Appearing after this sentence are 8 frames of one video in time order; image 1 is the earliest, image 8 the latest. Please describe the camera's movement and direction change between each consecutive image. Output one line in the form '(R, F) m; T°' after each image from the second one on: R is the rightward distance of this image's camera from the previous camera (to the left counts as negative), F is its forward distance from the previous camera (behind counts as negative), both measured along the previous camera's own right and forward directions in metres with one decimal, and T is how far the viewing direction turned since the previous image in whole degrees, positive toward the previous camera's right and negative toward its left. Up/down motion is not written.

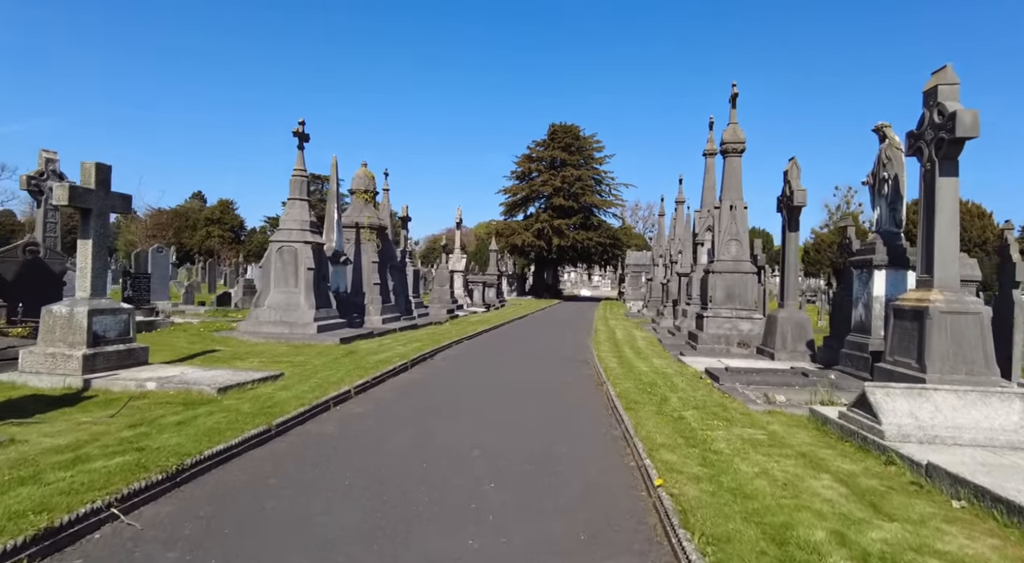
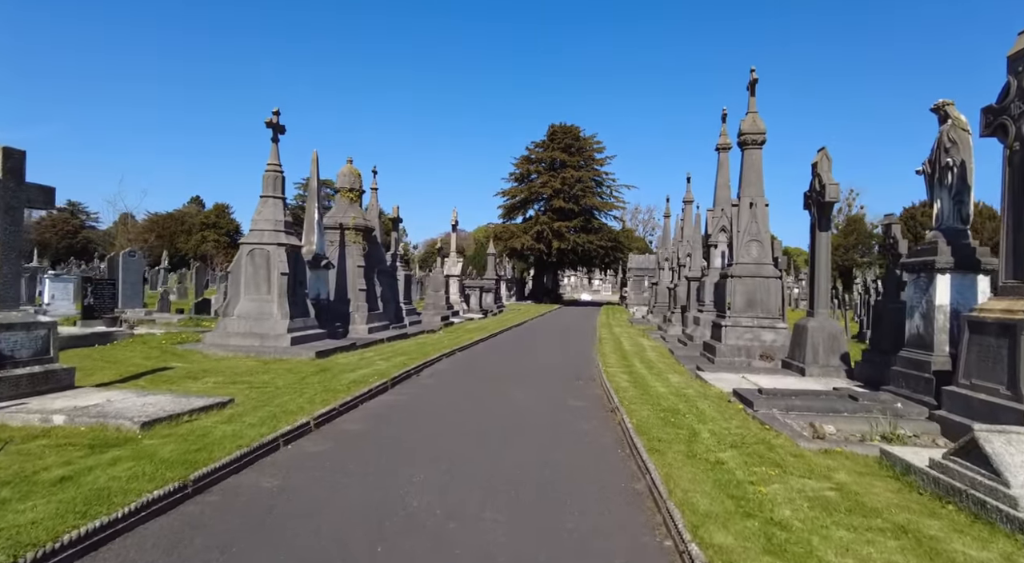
(+0.1, +1.6) m; 0°
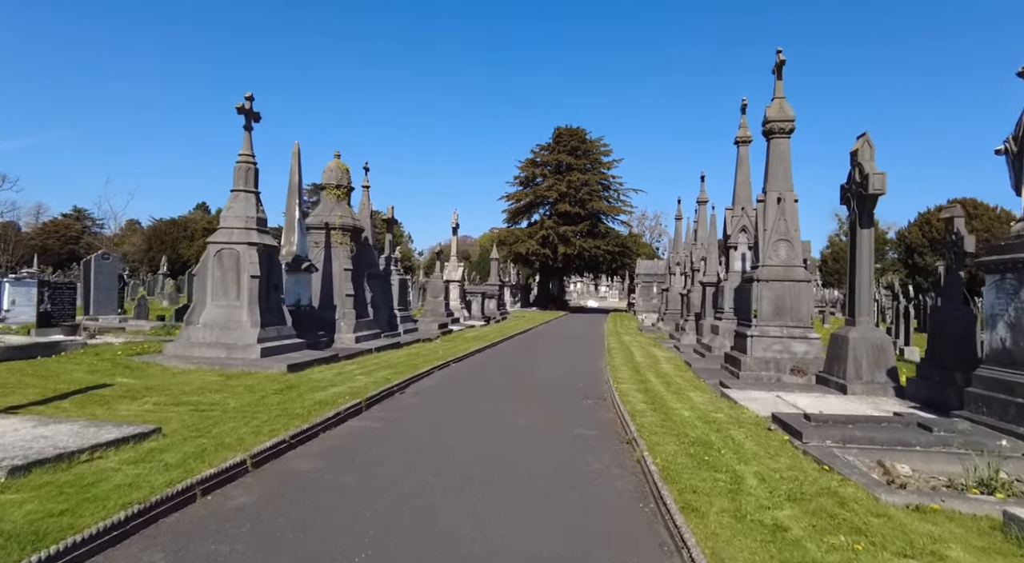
(+0.1, +1.6) m; -1°
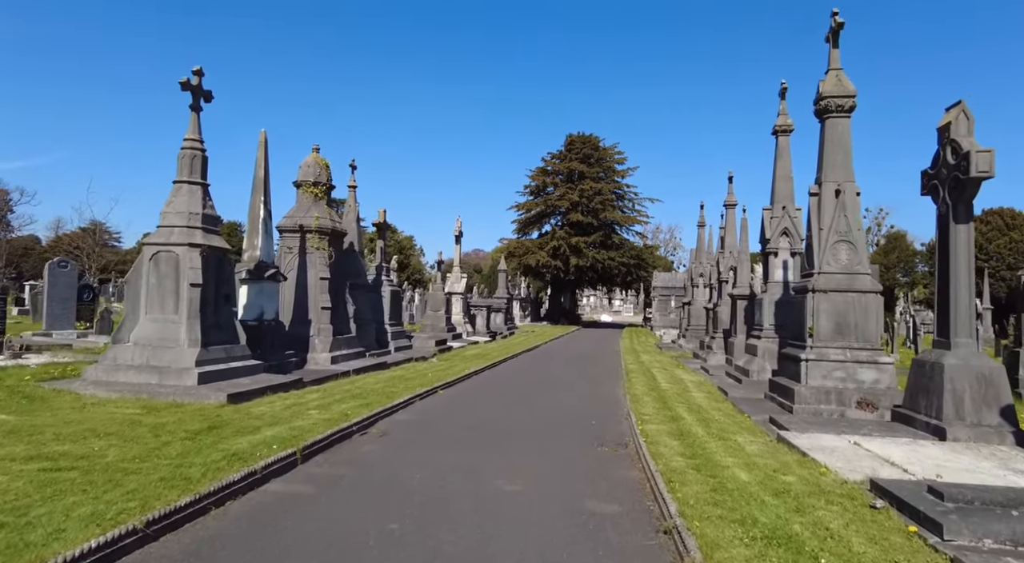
(+0.3, +2.4) m; -1°
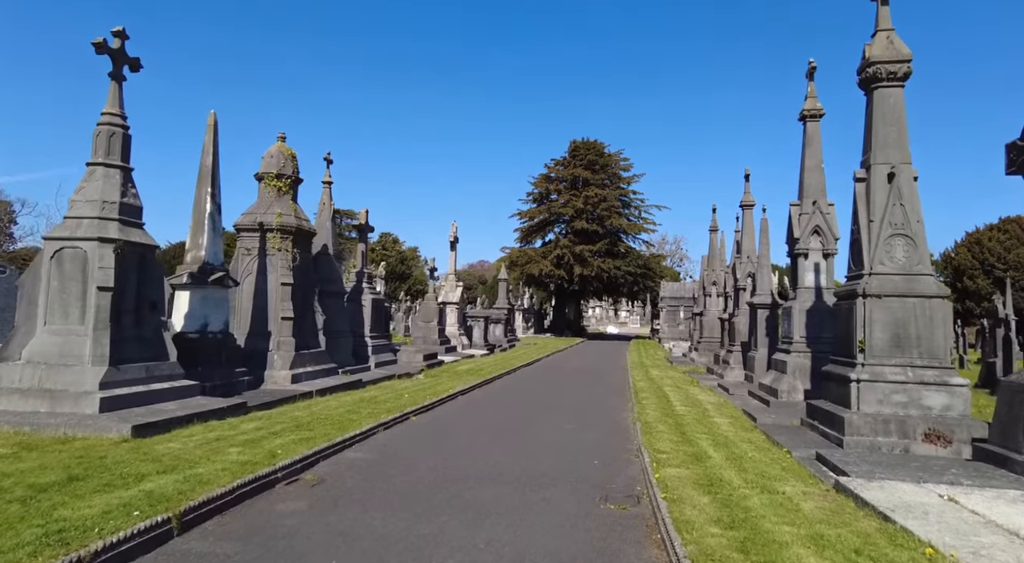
(+0.3, +2.0) m; -1°
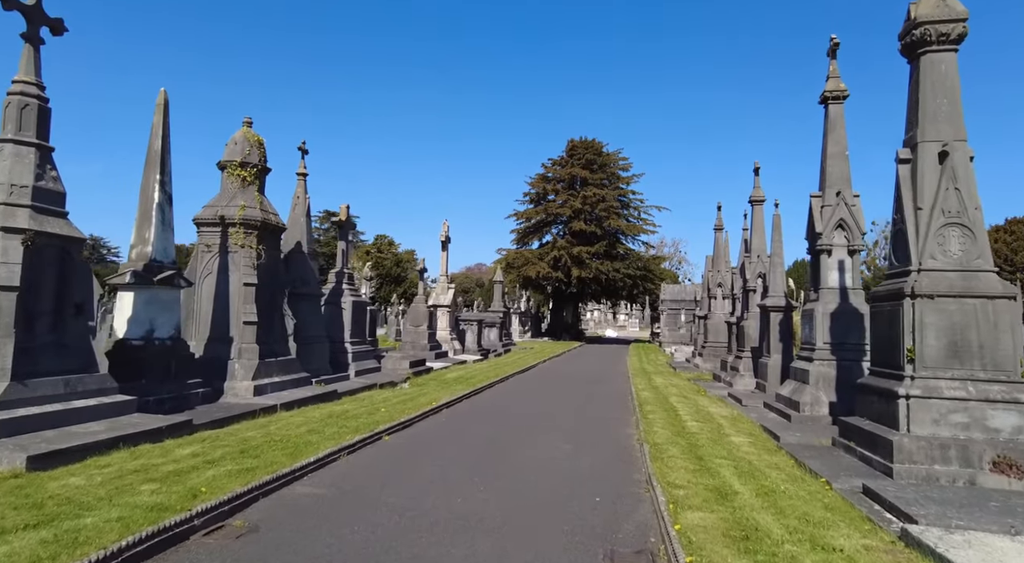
(+0.1, +1.4) m; 0°
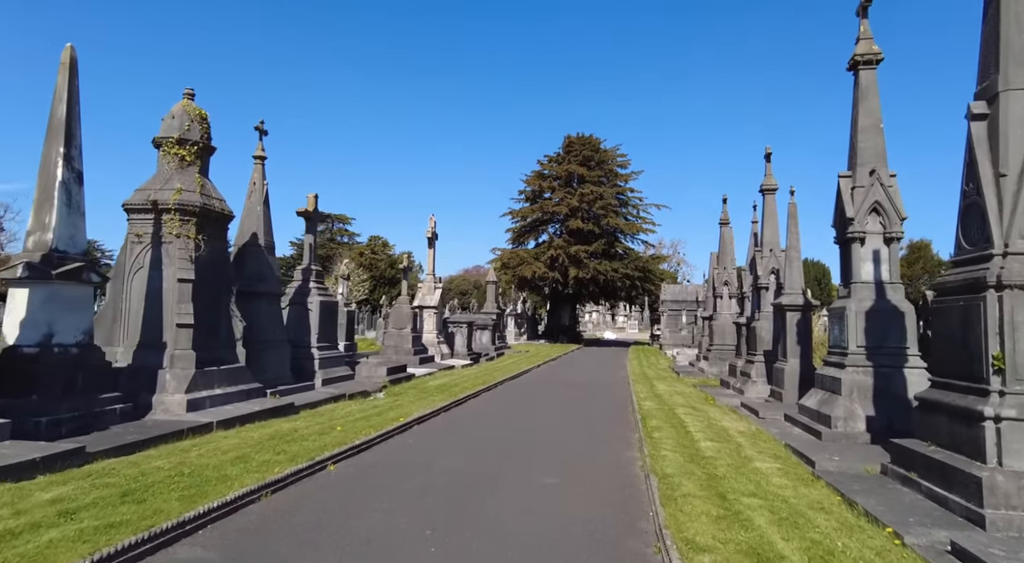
(+0.3, +1.7) m; 0°
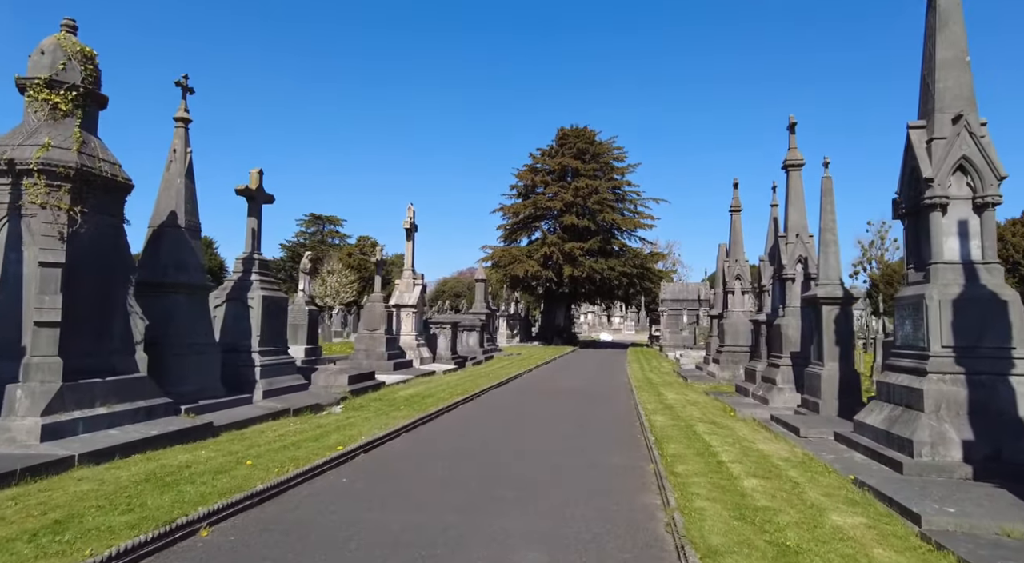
(+0.3, +2.5) m; 0°
